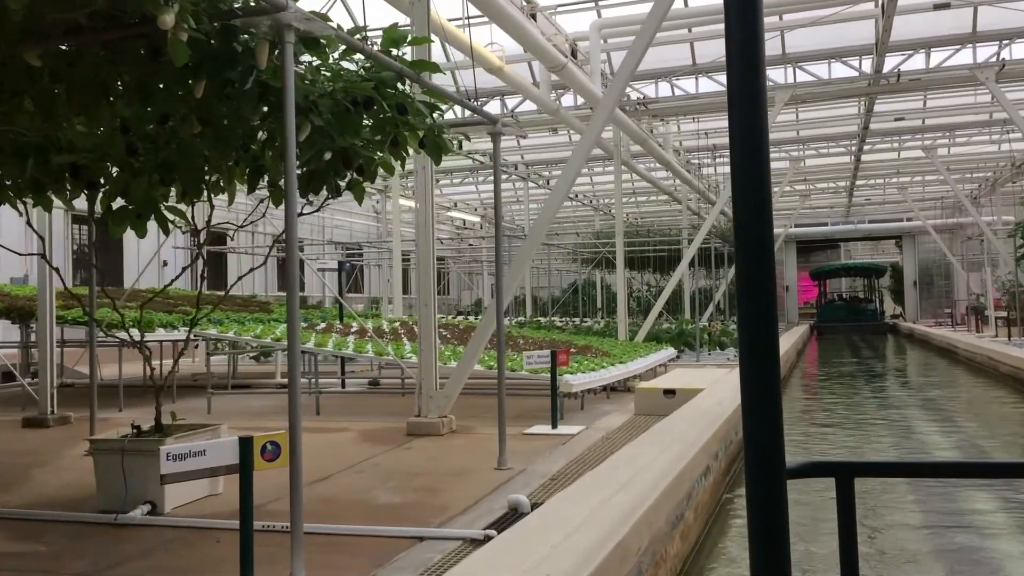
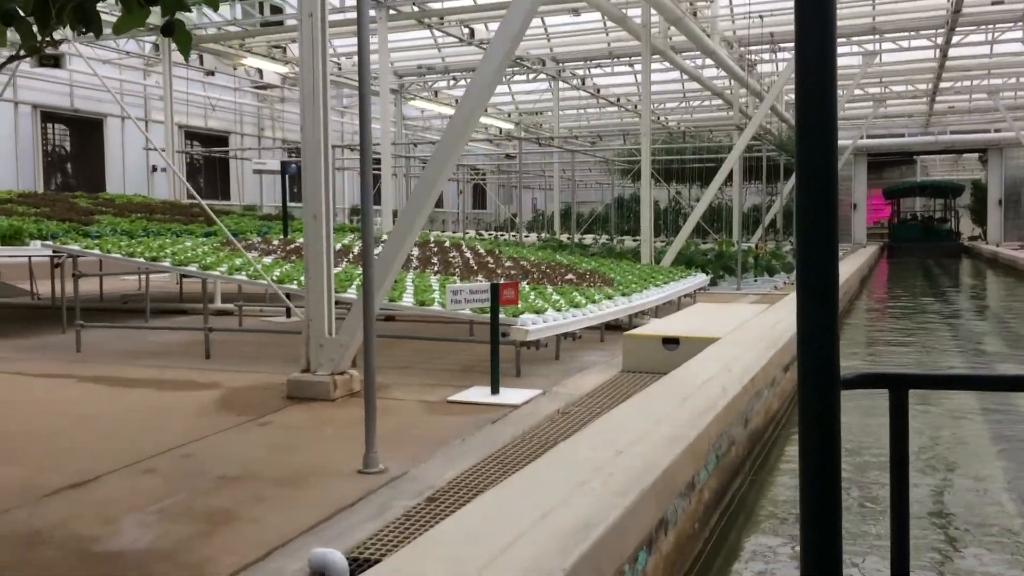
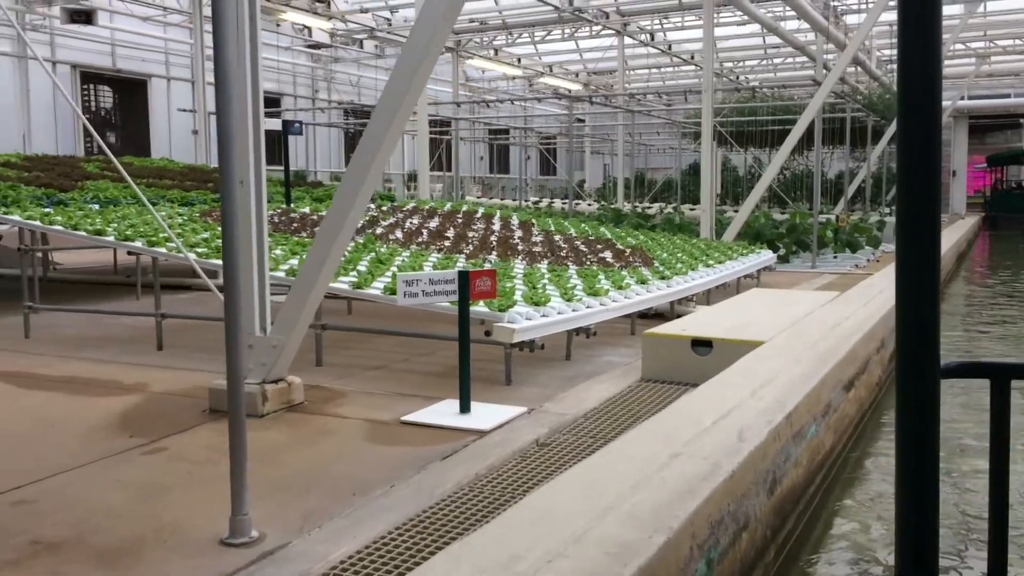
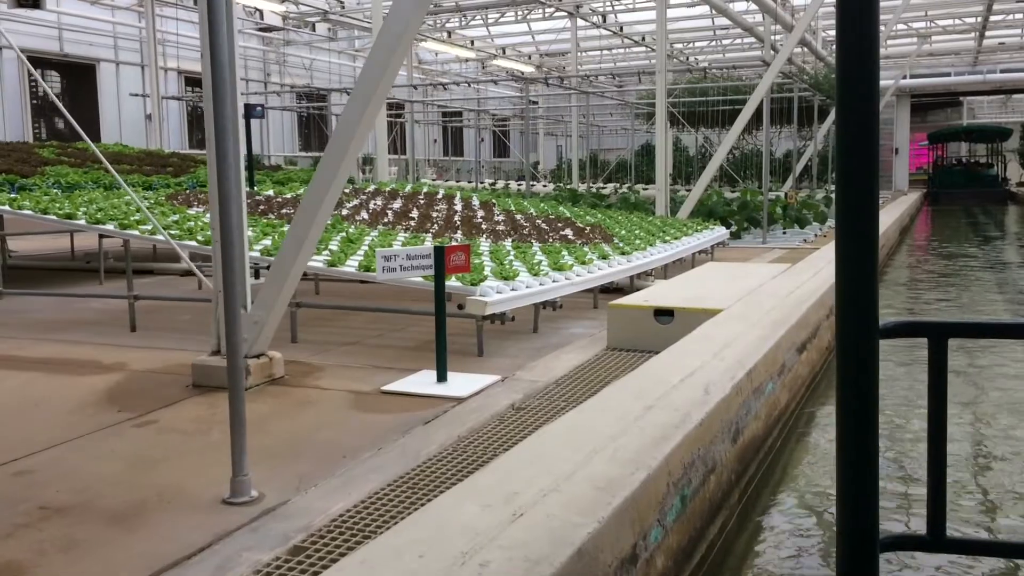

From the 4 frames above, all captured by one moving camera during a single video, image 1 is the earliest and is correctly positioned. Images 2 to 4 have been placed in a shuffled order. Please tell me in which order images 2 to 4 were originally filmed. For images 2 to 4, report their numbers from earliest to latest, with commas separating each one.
2, 4, 3
